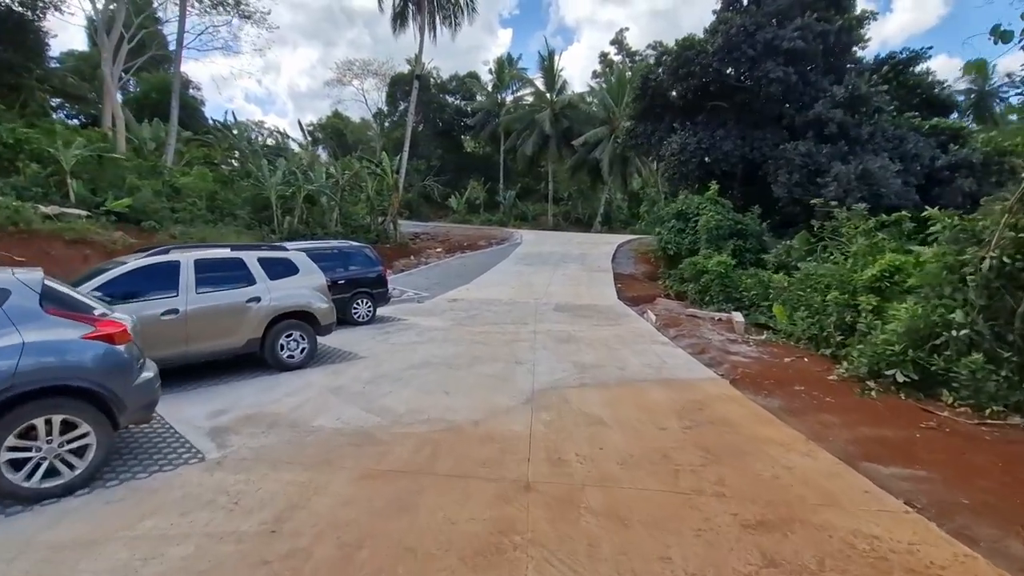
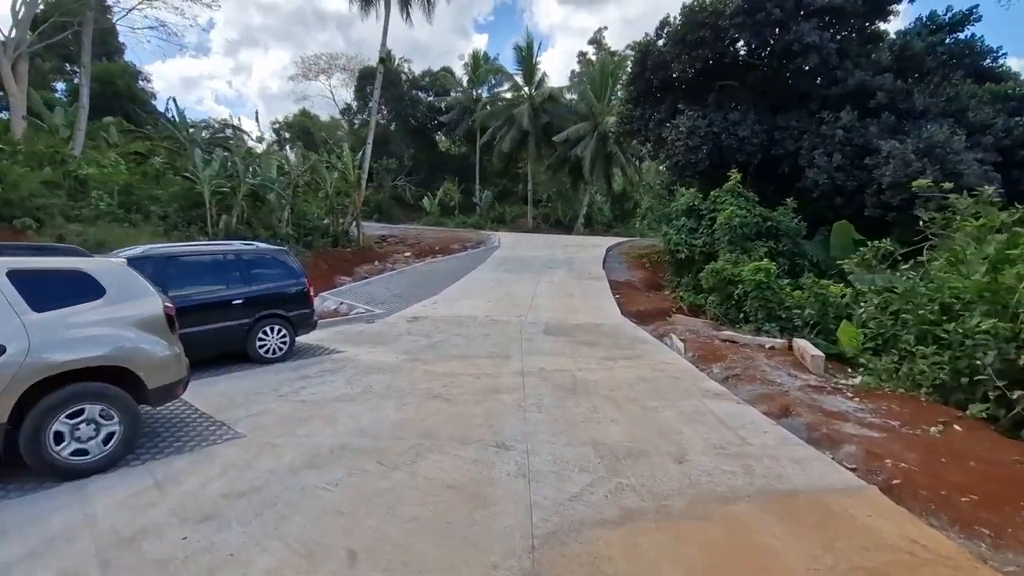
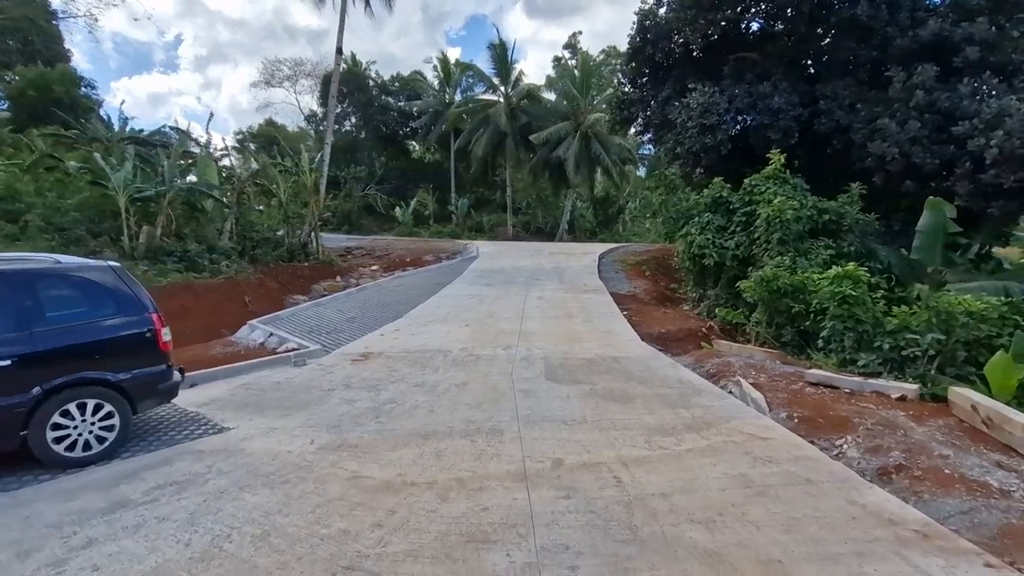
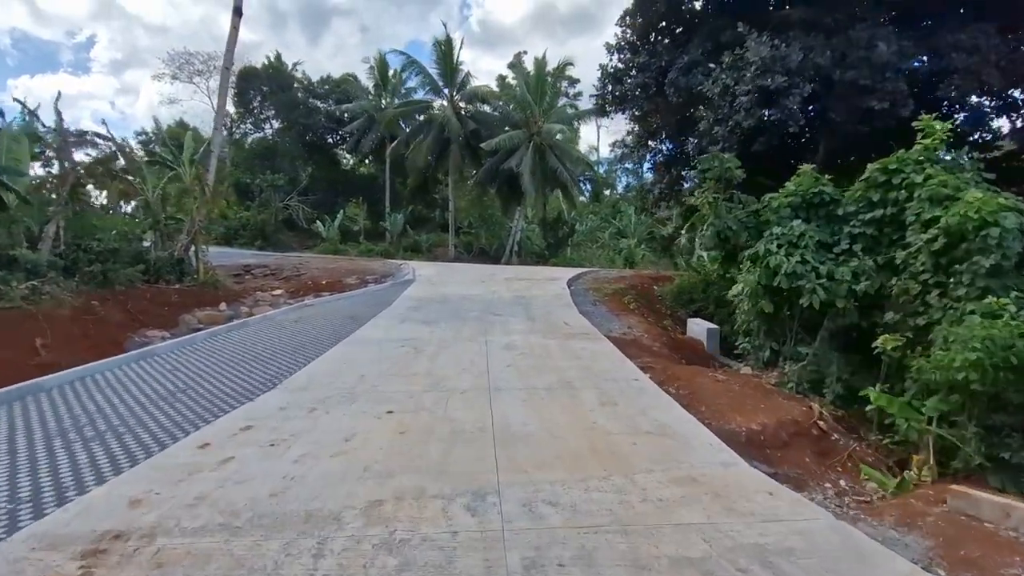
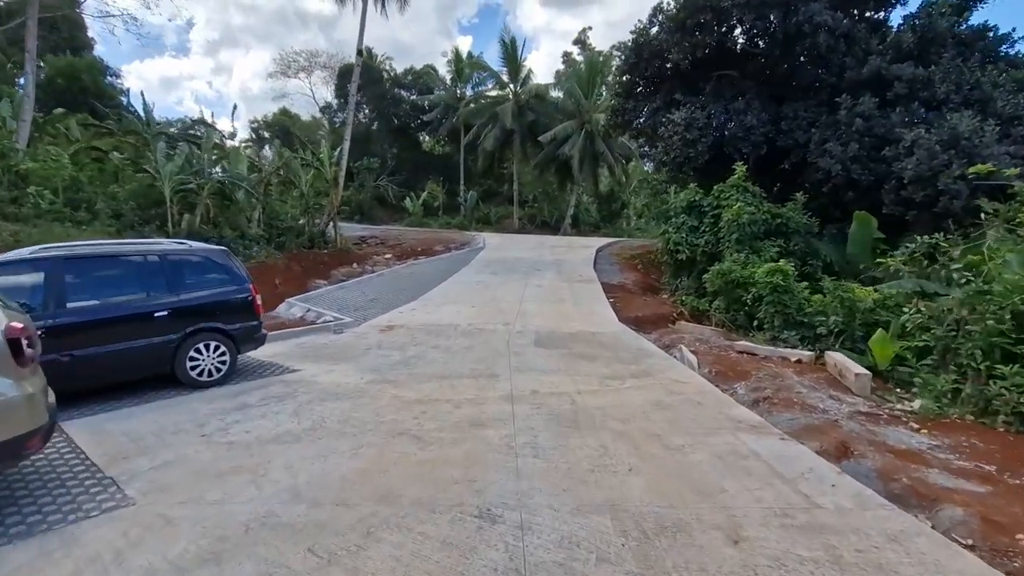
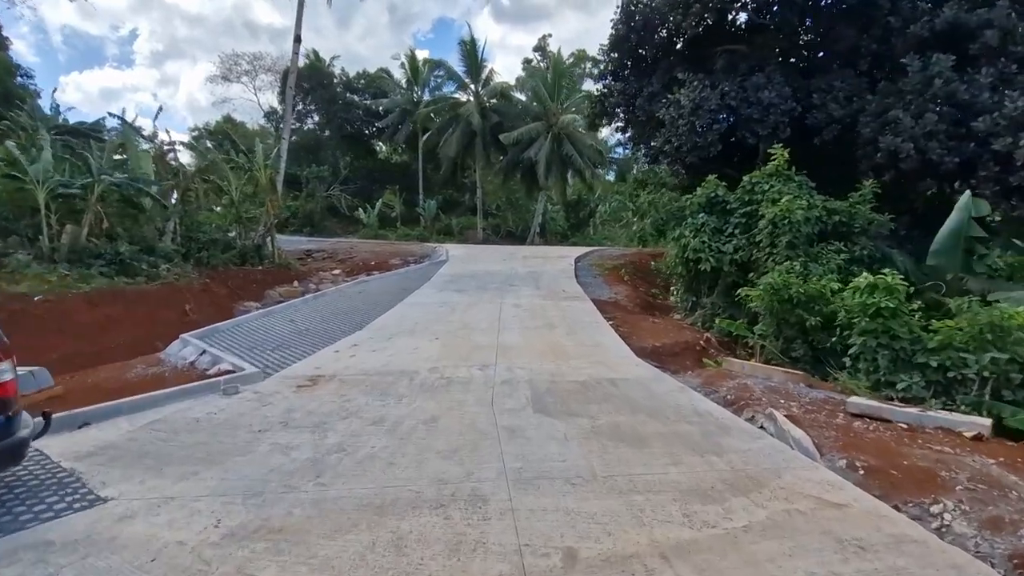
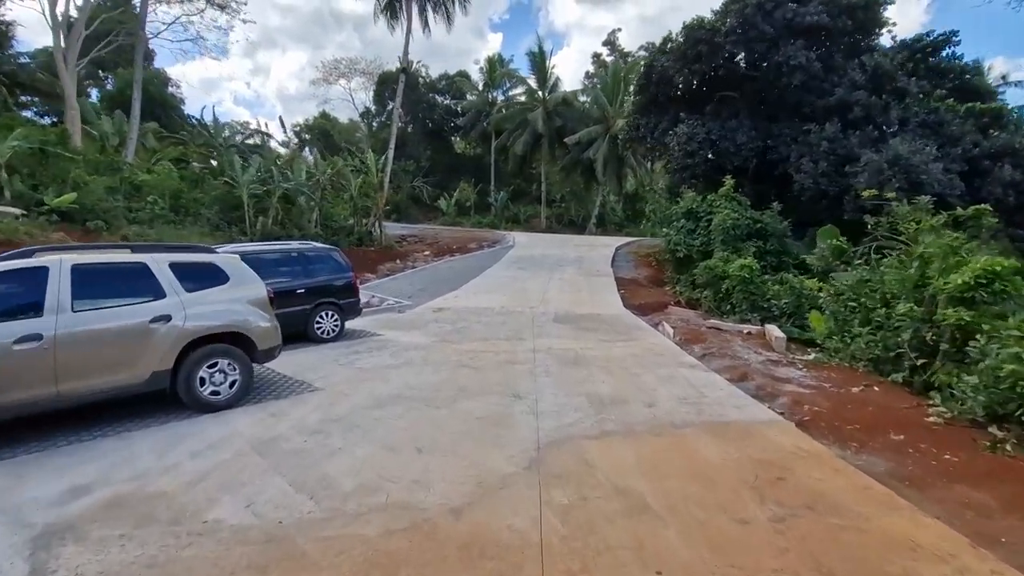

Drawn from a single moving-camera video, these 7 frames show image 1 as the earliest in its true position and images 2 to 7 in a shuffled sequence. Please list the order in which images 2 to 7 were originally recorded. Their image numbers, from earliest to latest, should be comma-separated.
7, 2, 5, 3, 6, 4
